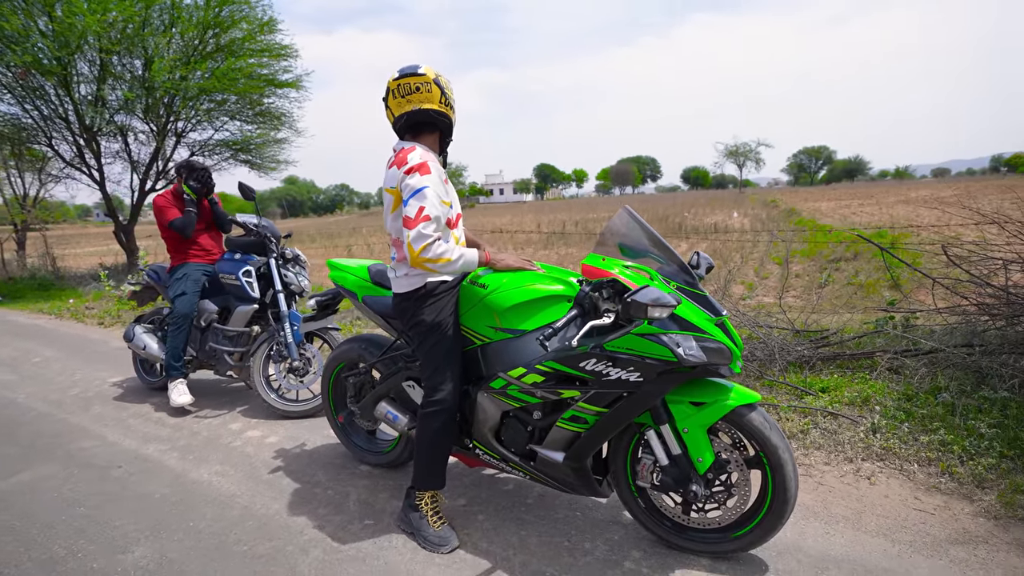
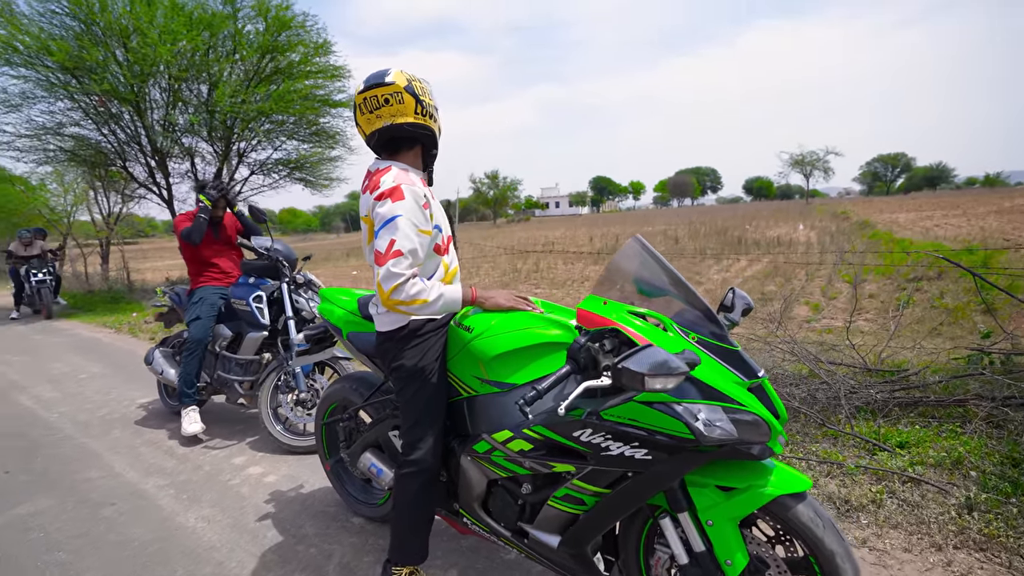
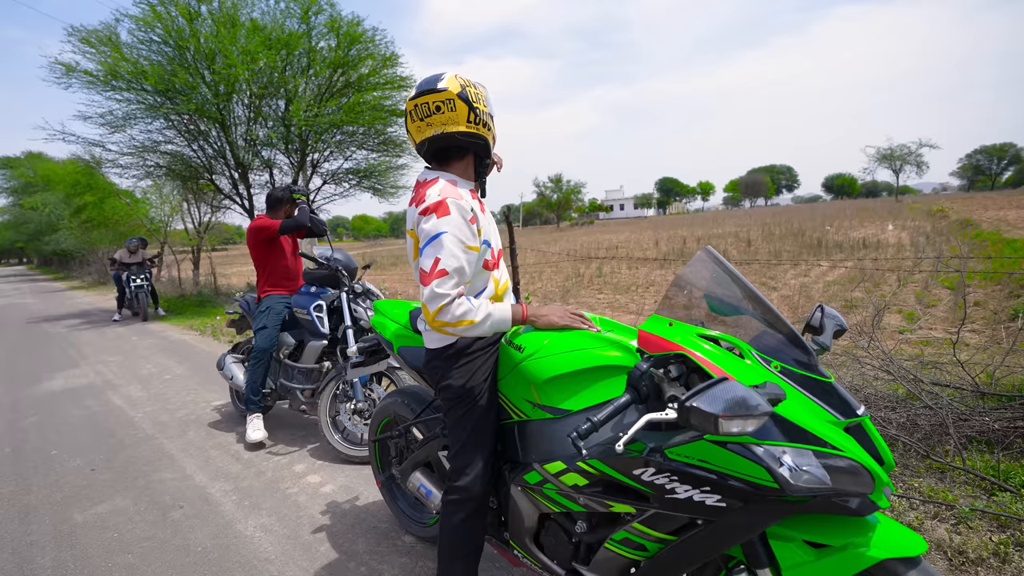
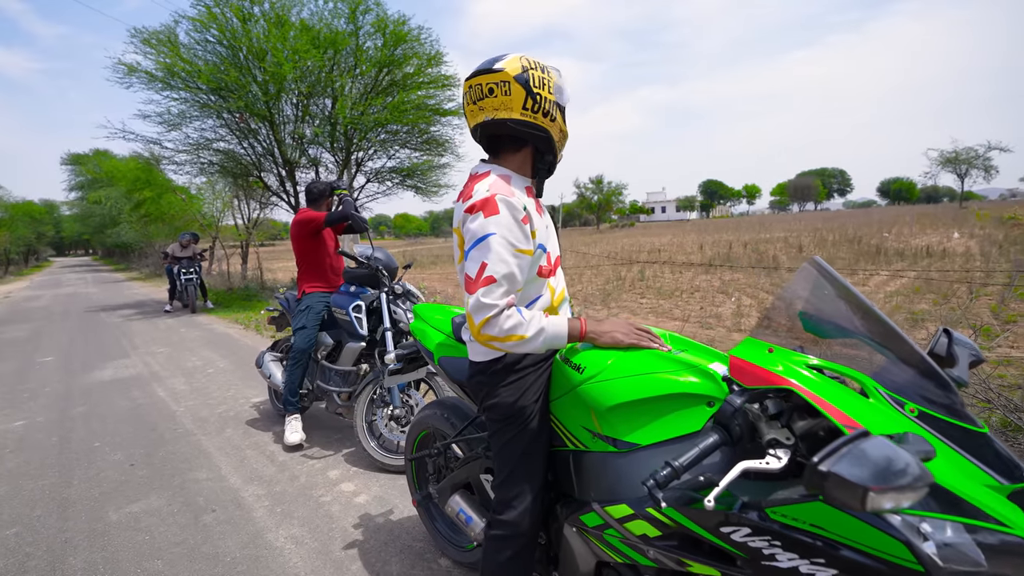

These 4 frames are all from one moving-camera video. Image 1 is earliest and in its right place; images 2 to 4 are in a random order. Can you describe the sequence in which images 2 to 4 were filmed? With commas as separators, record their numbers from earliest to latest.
2, 3, 4
